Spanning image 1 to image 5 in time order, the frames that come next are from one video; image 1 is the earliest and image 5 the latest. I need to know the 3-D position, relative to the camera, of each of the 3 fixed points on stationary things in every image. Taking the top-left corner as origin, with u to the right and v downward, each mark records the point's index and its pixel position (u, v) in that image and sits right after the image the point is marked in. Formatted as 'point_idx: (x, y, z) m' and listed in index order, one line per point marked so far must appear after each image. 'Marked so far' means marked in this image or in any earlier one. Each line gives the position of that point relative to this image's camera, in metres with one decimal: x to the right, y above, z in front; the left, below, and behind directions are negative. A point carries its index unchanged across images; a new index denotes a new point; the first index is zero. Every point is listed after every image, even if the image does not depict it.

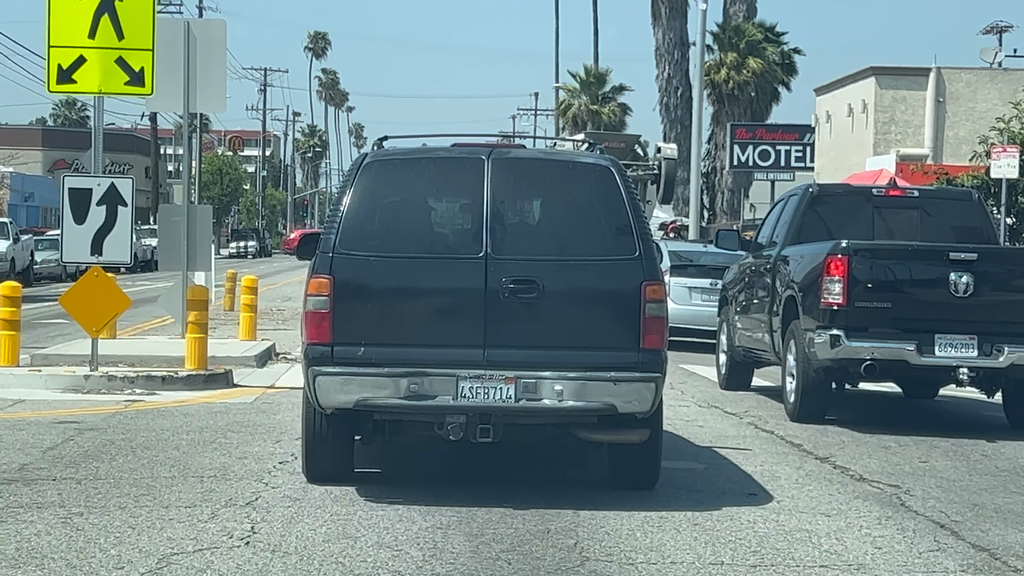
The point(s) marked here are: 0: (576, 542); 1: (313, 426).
0: (+0.3, -1.3, +6.6) m
1: (-1.2, -0.8, +7.6) m
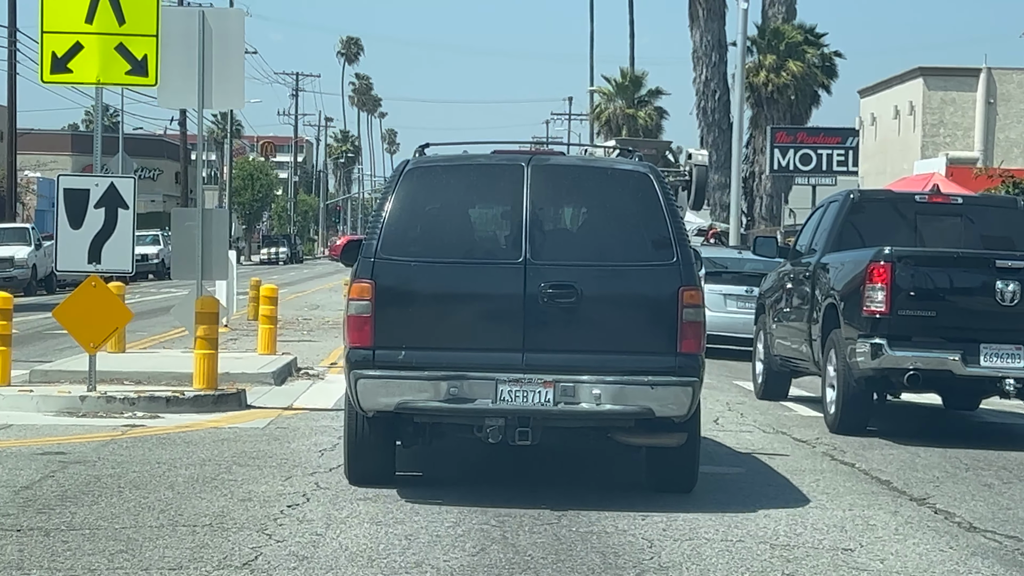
0: (+0.5, -1.4, +6.7) m
1: (-1.0, -0.9, +7.7) m
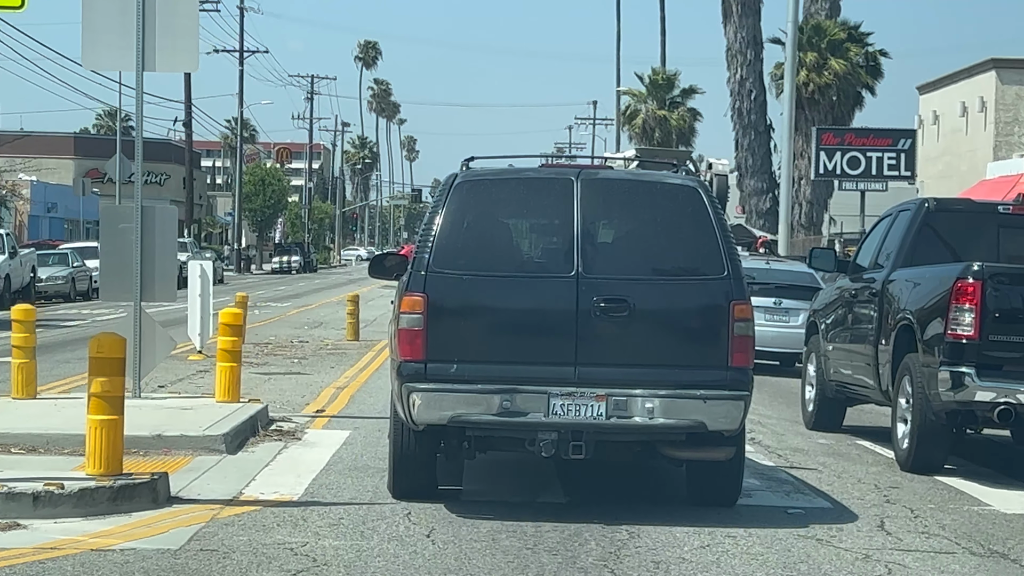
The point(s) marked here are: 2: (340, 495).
0: (+0.8, -1.4, +6.7) m
1: (-0.7, -0.9, +7.8) m
2: (-1.1, -1.3, +8.1) m
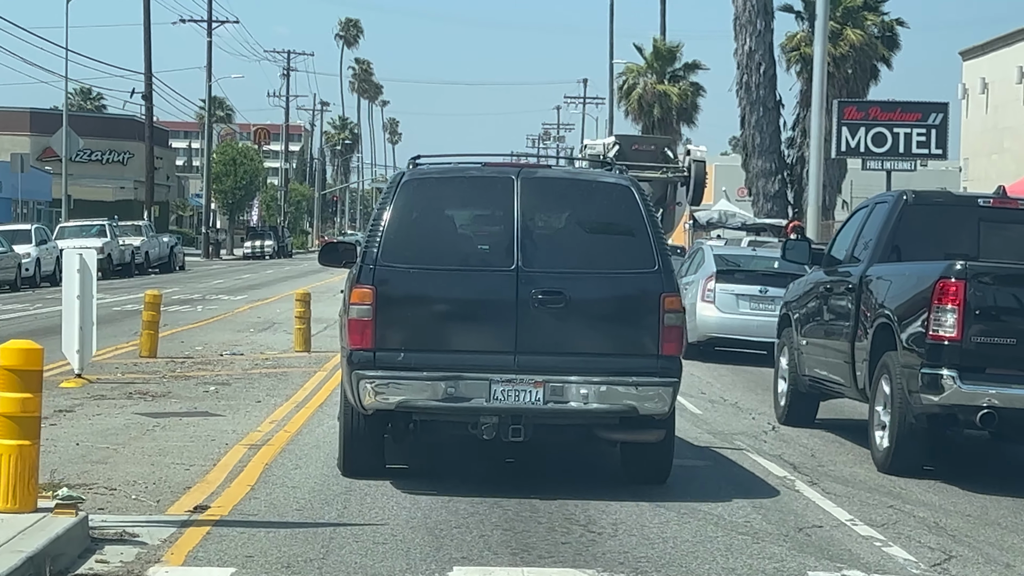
0: (+0.5, -1.4, +7.2) m
1: (-1.0, -0.9, +8.2) m
2: (-1.4, -1.3, +8.6) m
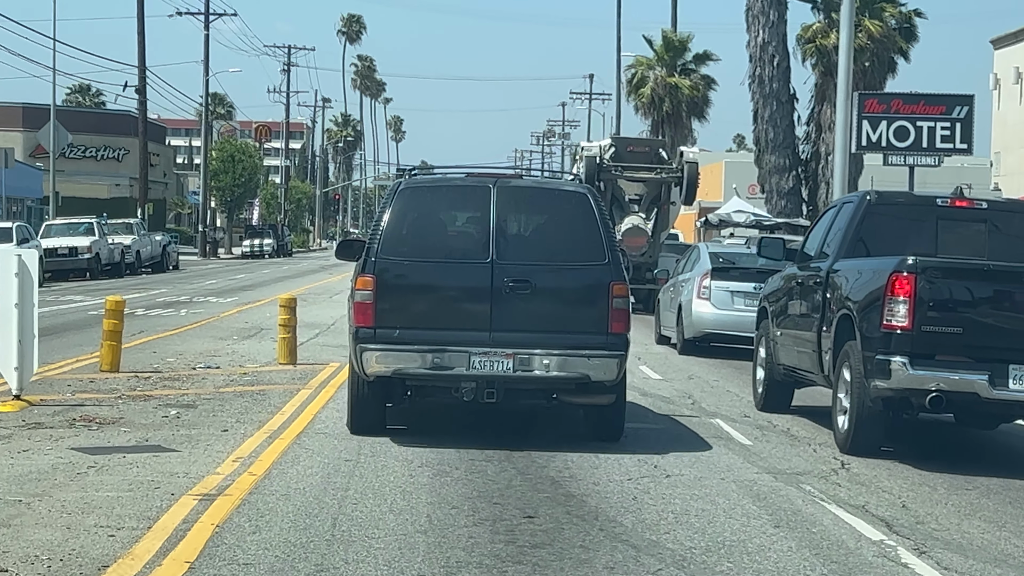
0: (+0.3, -1.3, +8.8) m
1: (-1.2, -0.8, +9.9) m
2: (-1.6, -1.2, +10.2) m
